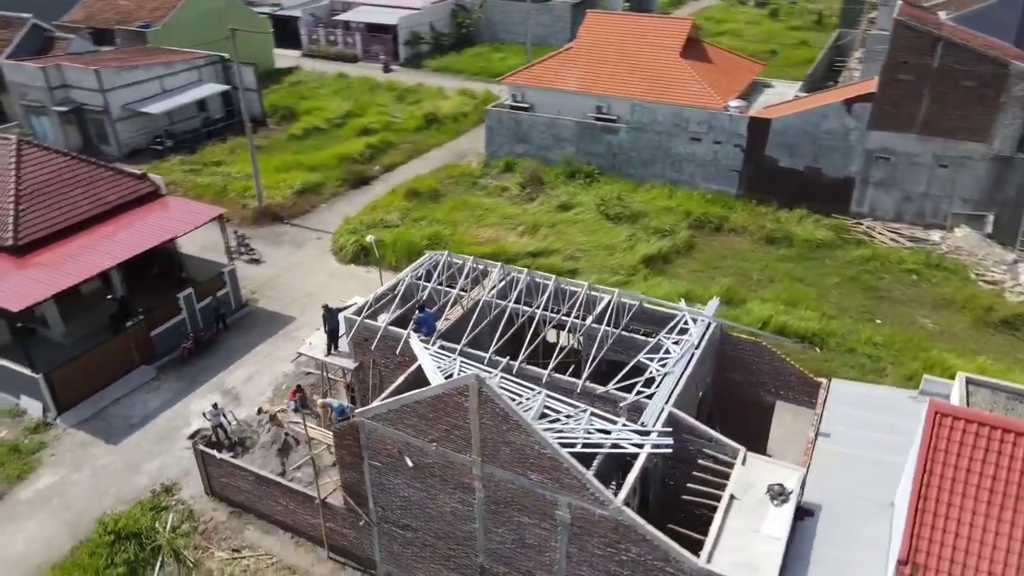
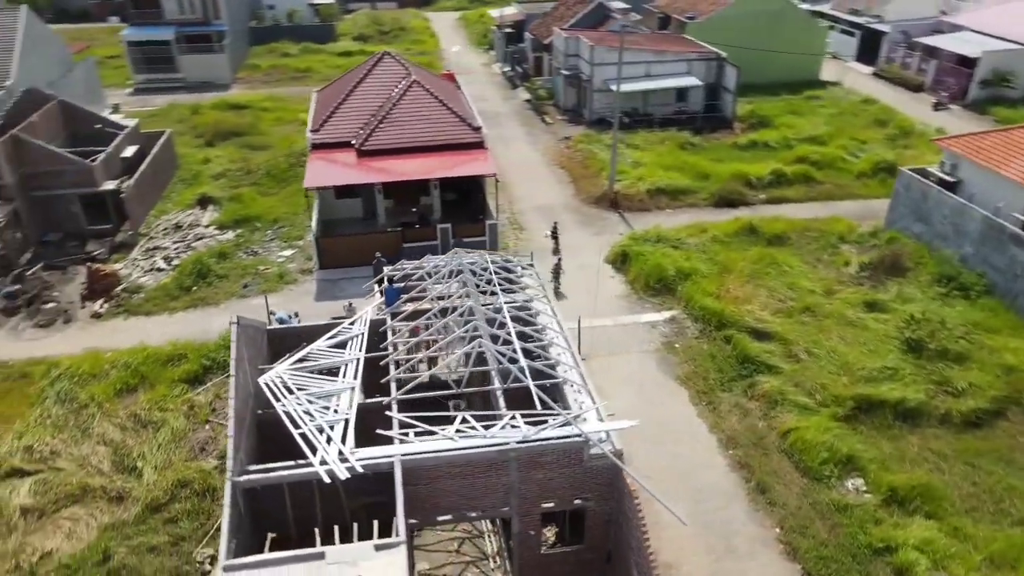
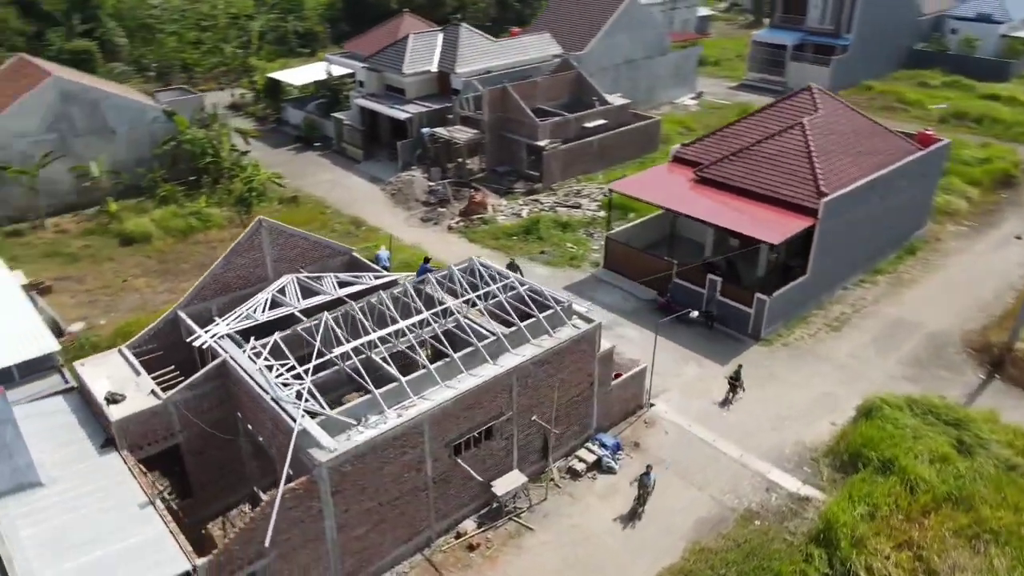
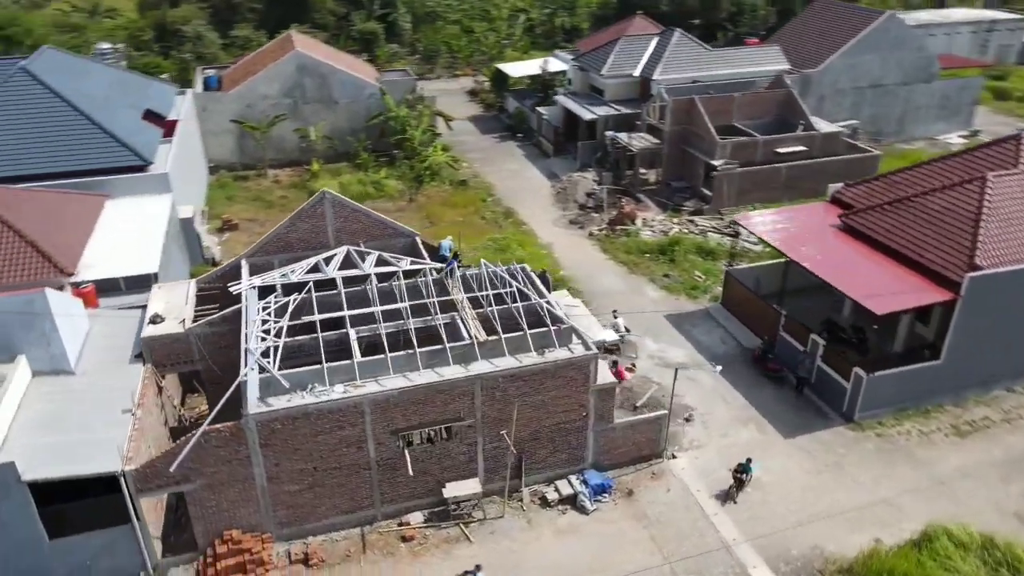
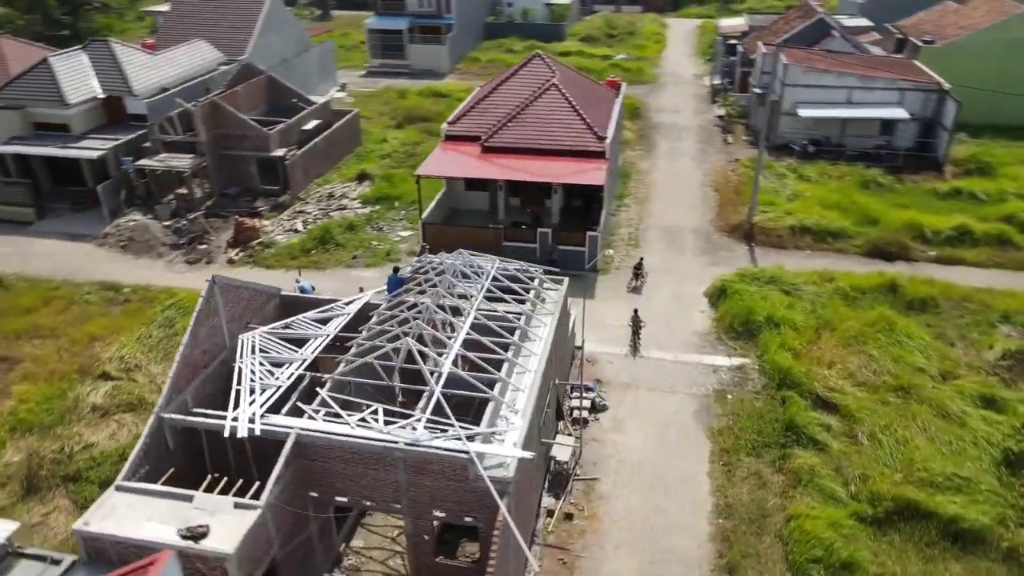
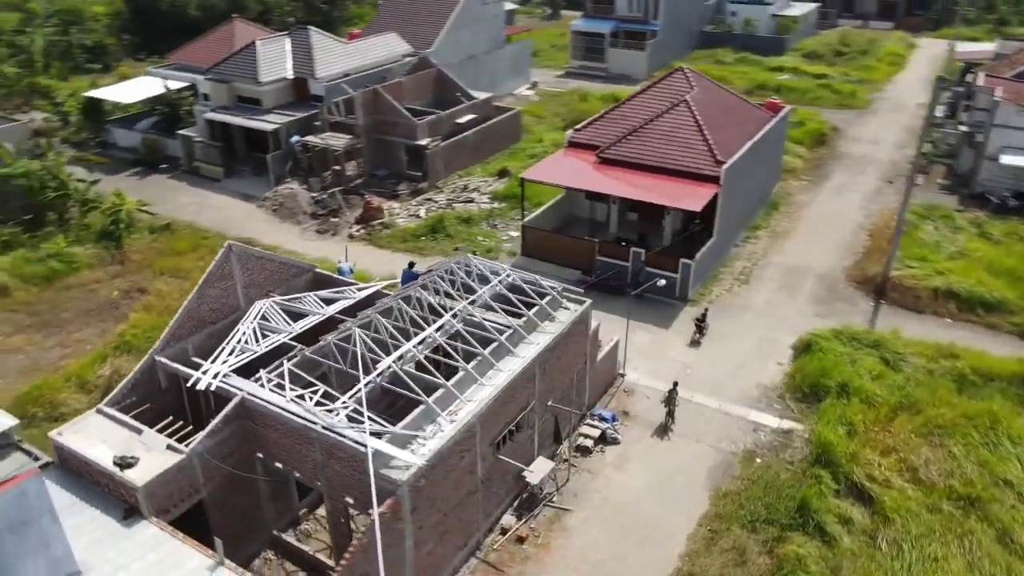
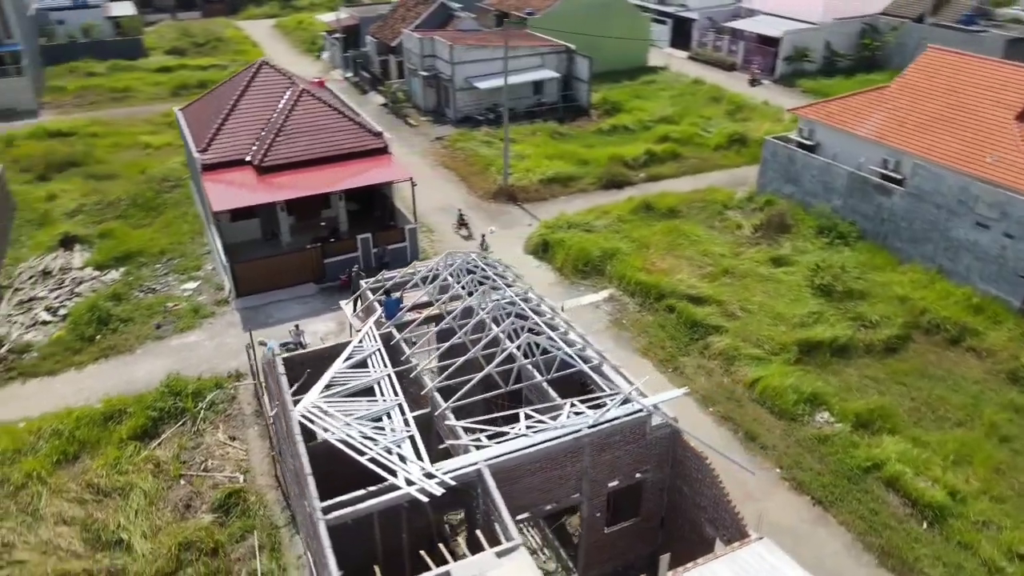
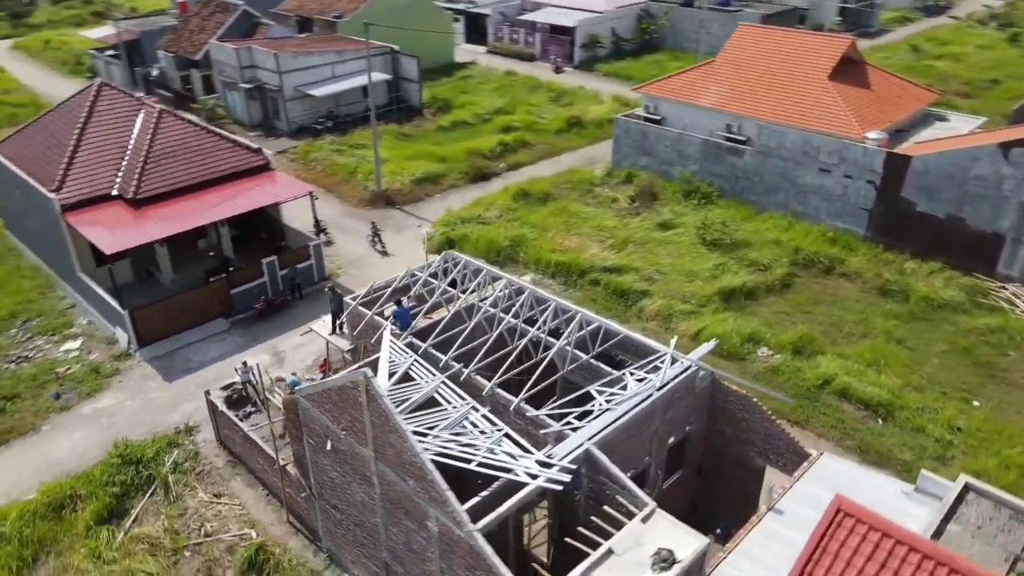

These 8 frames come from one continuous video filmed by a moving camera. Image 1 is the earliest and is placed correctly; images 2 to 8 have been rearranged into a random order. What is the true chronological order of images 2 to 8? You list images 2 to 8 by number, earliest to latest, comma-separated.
8, 7, 2, 5, 6, 3, 4
